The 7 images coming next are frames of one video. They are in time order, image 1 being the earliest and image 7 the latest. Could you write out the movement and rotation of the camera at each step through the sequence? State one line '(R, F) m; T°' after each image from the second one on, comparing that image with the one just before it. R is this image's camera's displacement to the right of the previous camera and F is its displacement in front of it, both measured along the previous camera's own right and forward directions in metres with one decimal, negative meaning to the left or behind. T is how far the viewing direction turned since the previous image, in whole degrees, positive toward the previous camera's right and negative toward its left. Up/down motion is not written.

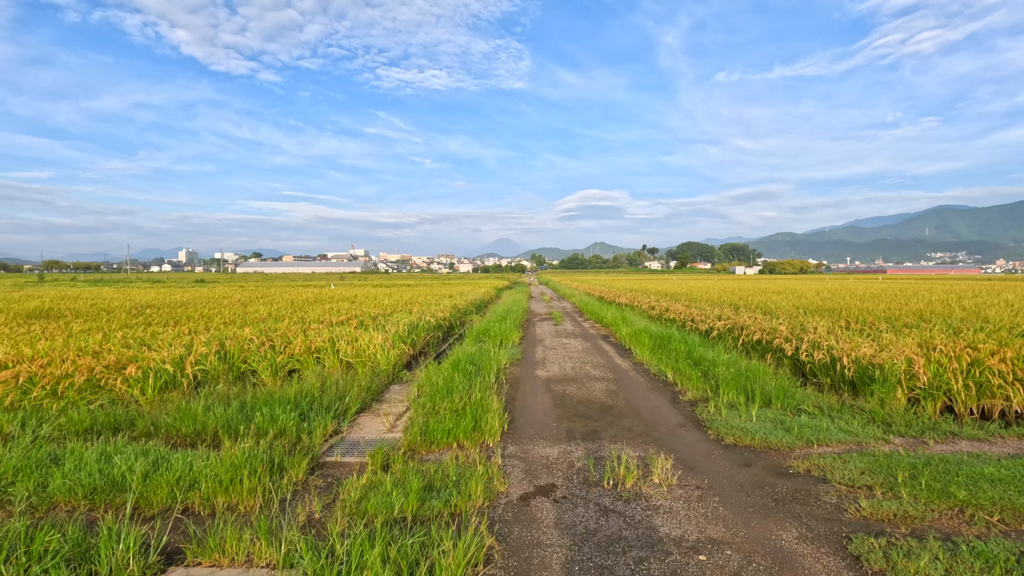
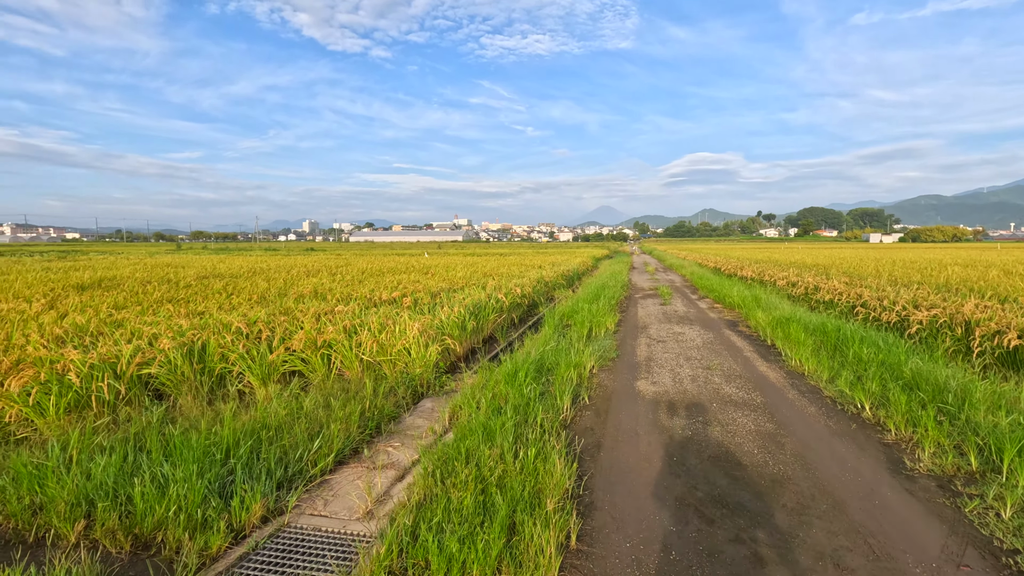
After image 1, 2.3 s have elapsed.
(+0.1, +1.9) m; -11°
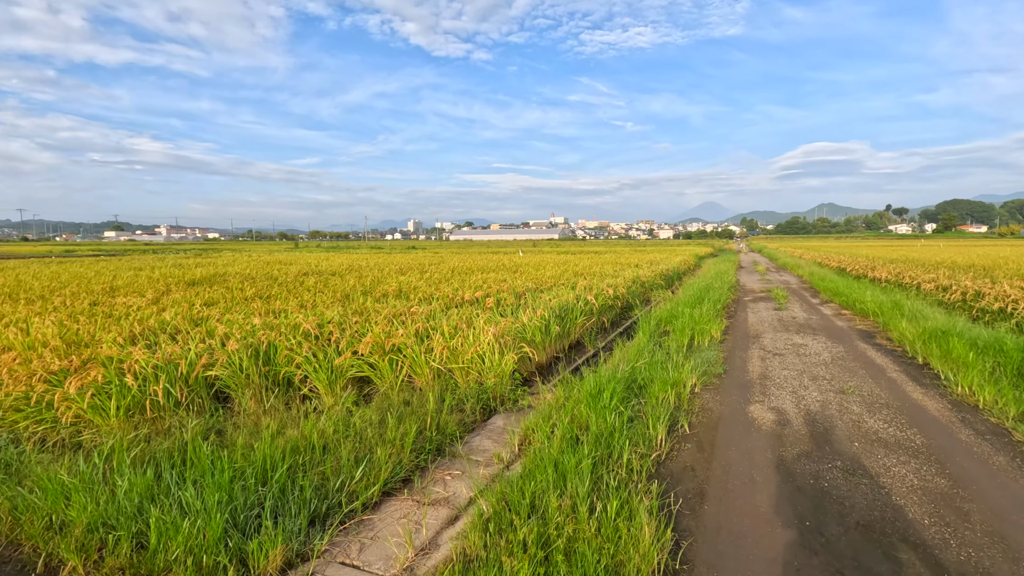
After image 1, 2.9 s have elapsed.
(+0.1, +0.5) m; -10°
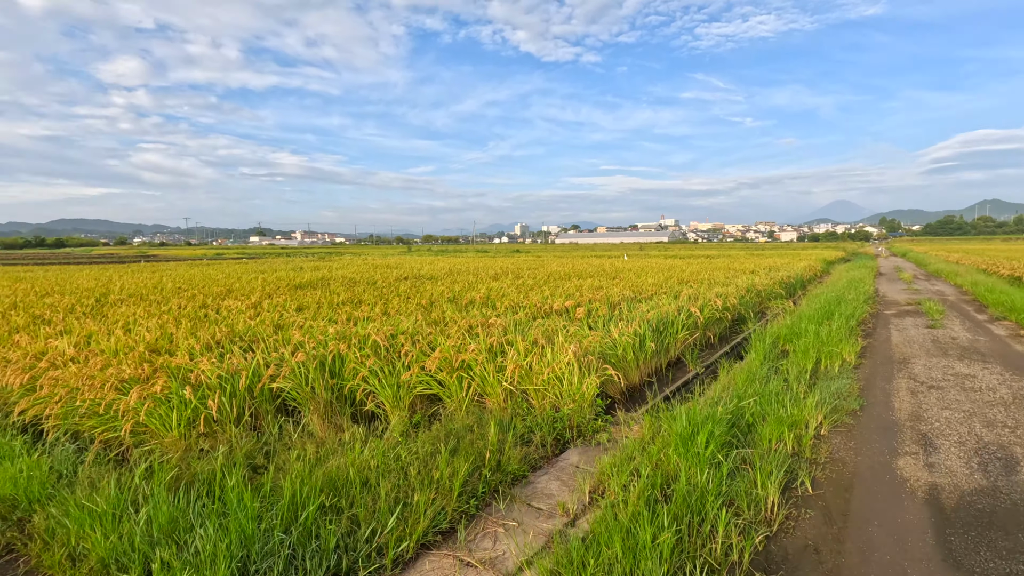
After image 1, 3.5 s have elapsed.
(+0.1, +0.4) m; -11°
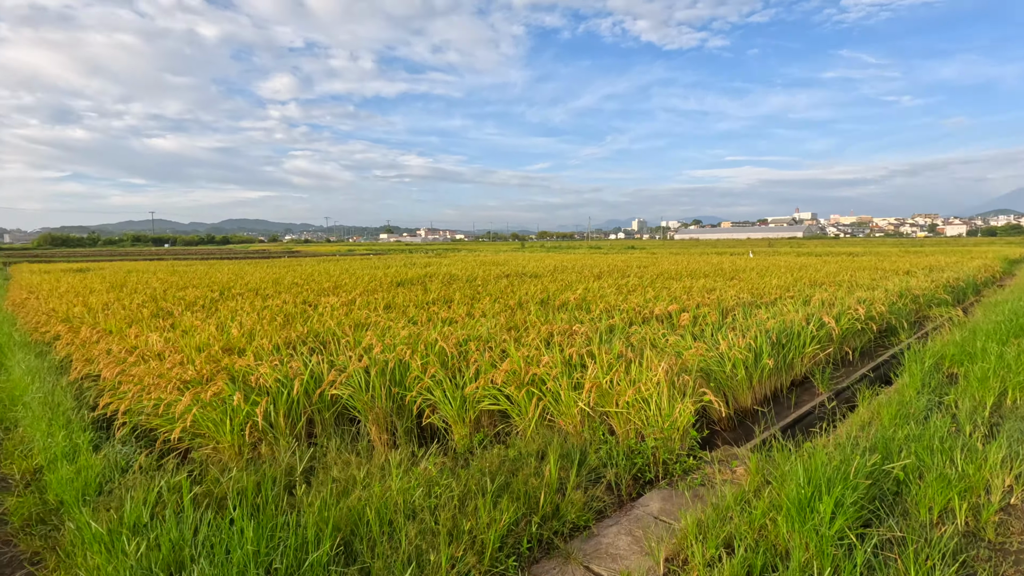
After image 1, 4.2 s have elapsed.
(+0.2, +0.4) m; -12°
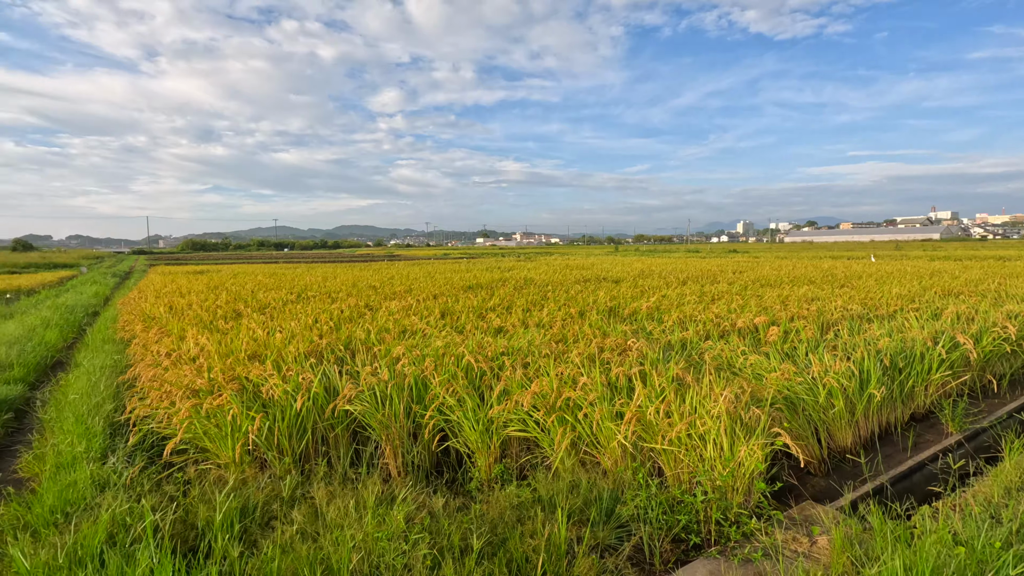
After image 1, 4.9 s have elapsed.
(+0.3, +0.4) m; -10°
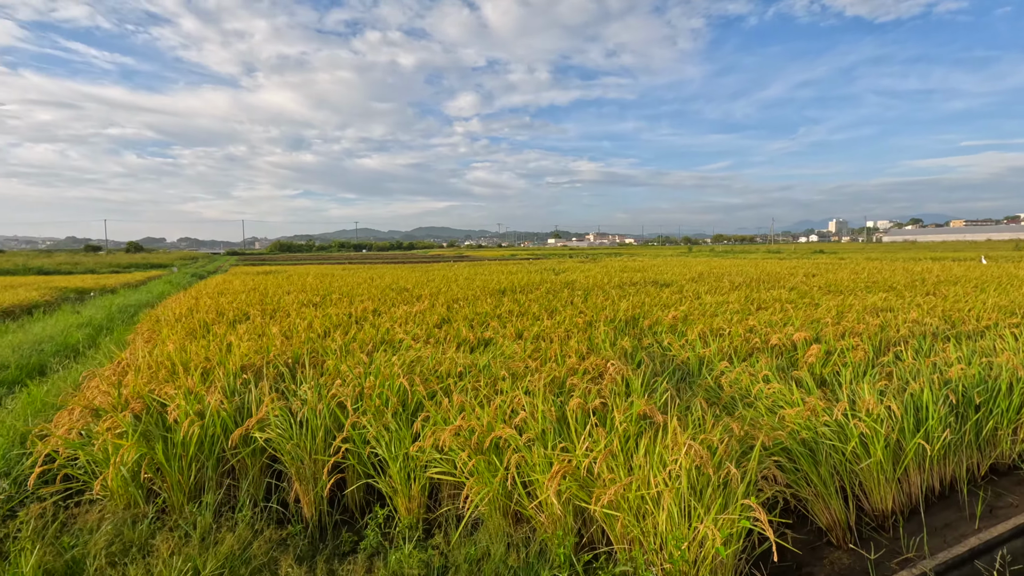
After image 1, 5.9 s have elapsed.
(+0.6, +0.5) m; -8°
